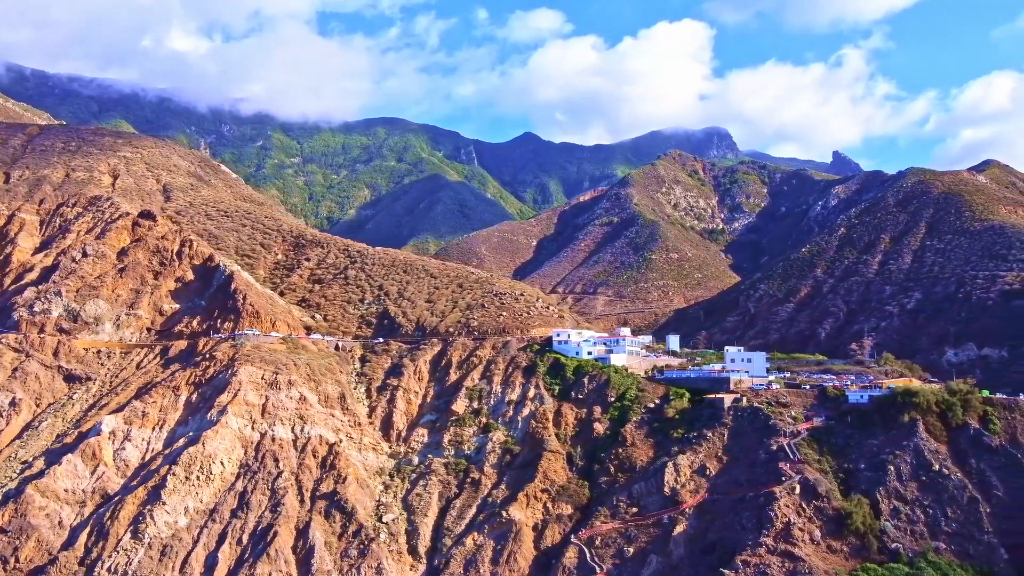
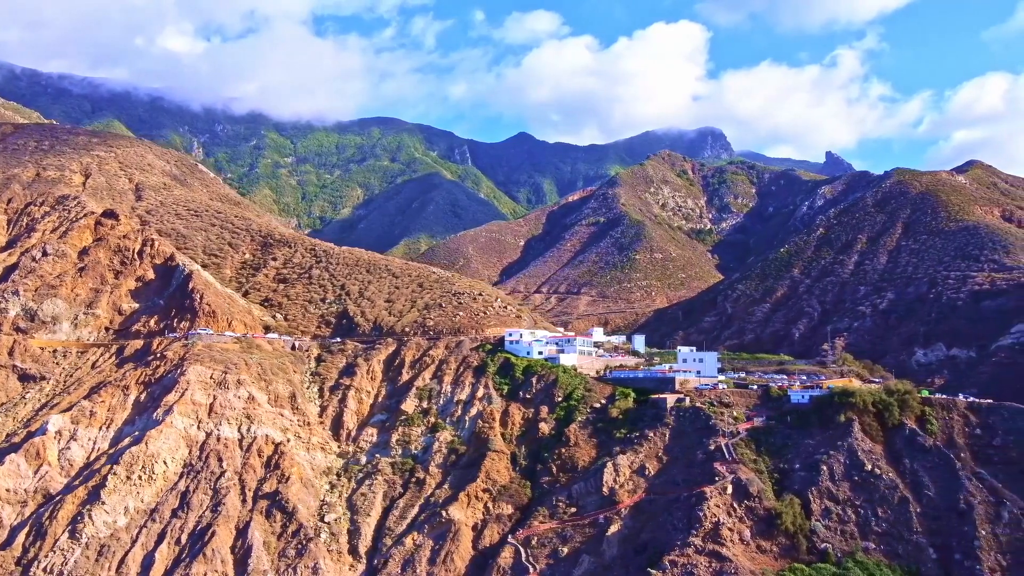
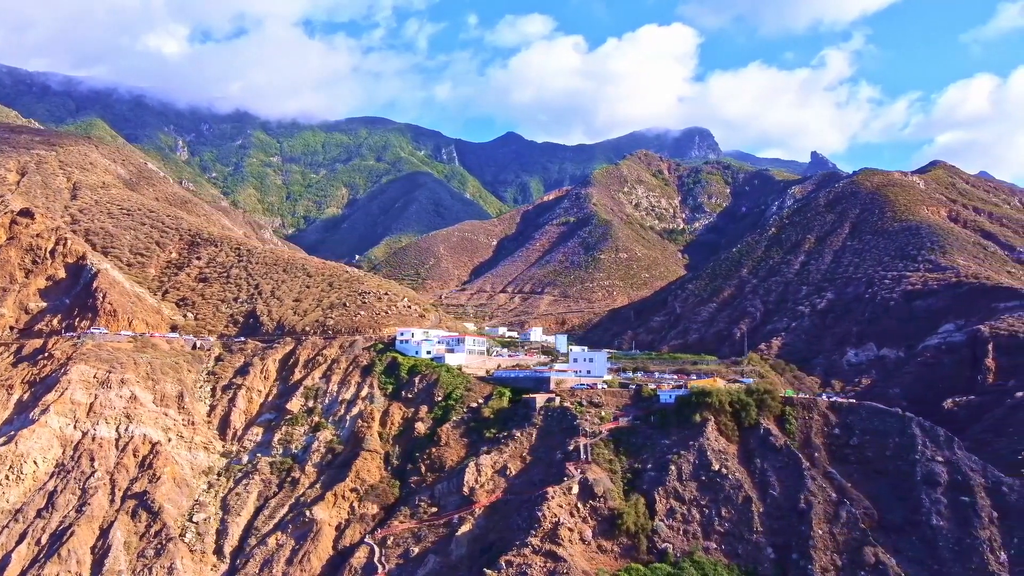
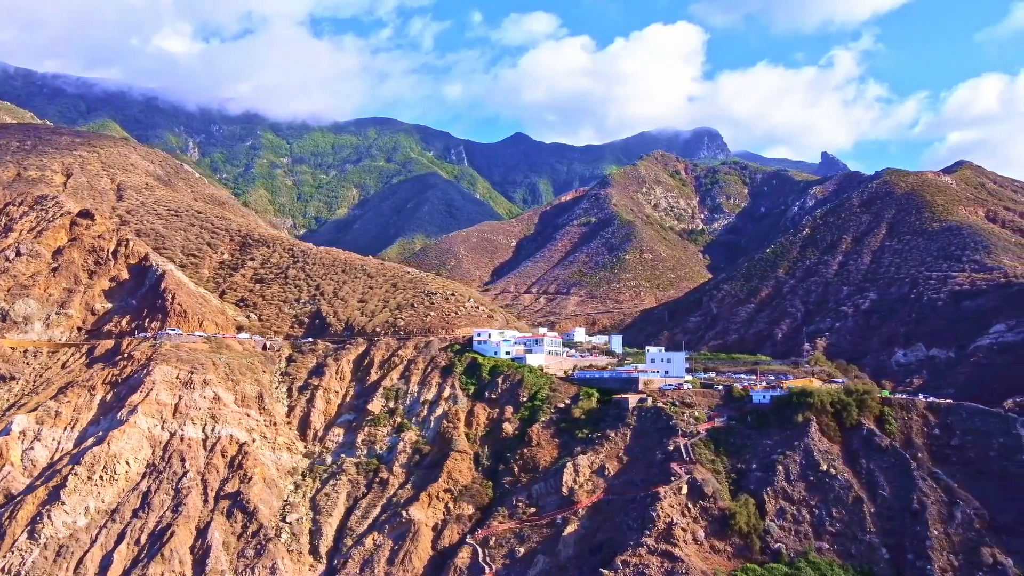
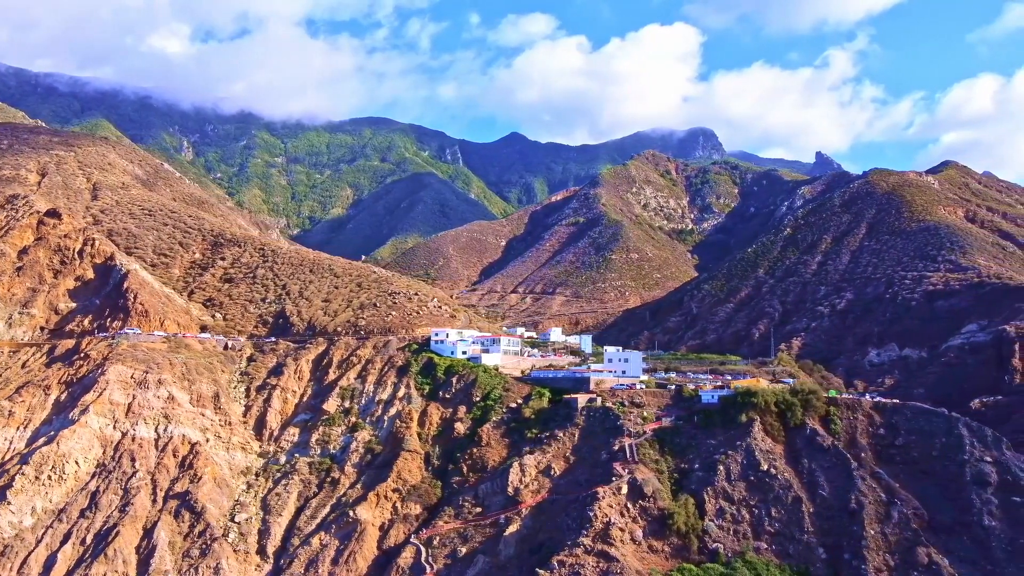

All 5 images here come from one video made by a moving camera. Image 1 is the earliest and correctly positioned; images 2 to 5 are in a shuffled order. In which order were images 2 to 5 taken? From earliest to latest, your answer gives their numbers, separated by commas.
2, 4, 5, 3
